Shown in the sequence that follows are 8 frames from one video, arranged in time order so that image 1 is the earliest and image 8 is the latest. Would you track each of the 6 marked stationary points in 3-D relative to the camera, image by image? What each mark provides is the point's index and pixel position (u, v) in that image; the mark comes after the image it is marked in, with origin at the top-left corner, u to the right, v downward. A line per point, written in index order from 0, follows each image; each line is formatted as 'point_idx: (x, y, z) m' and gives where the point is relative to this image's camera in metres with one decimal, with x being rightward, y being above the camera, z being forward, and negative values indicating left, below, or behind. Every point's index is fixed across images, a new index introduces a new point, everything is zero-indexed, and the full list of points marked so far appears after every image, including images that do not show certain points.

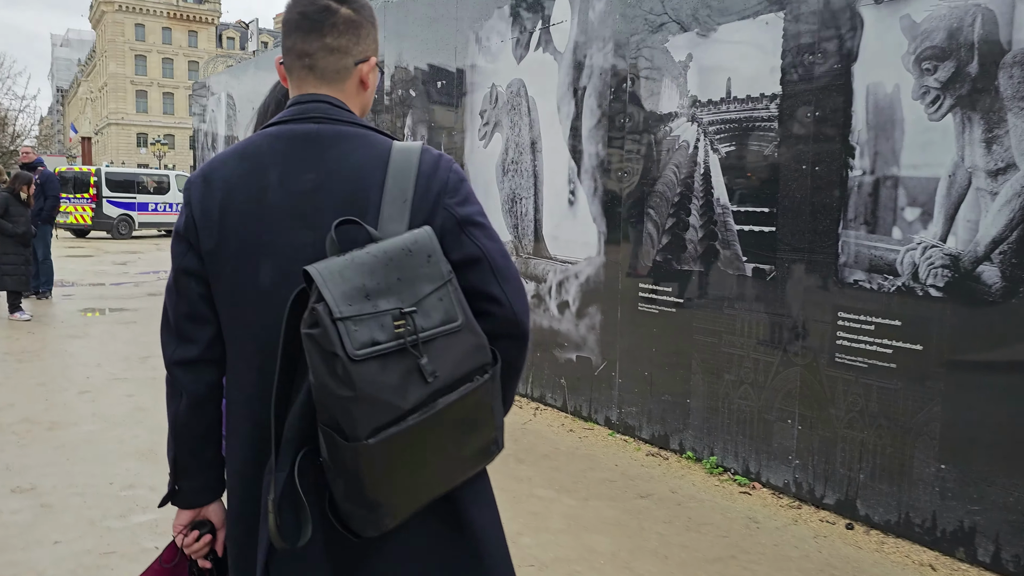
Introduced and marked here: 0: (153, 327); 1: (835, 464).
0: (-3.6, -0.4, +8.0) m
1: (+1.4, -0.8, +3.4) m
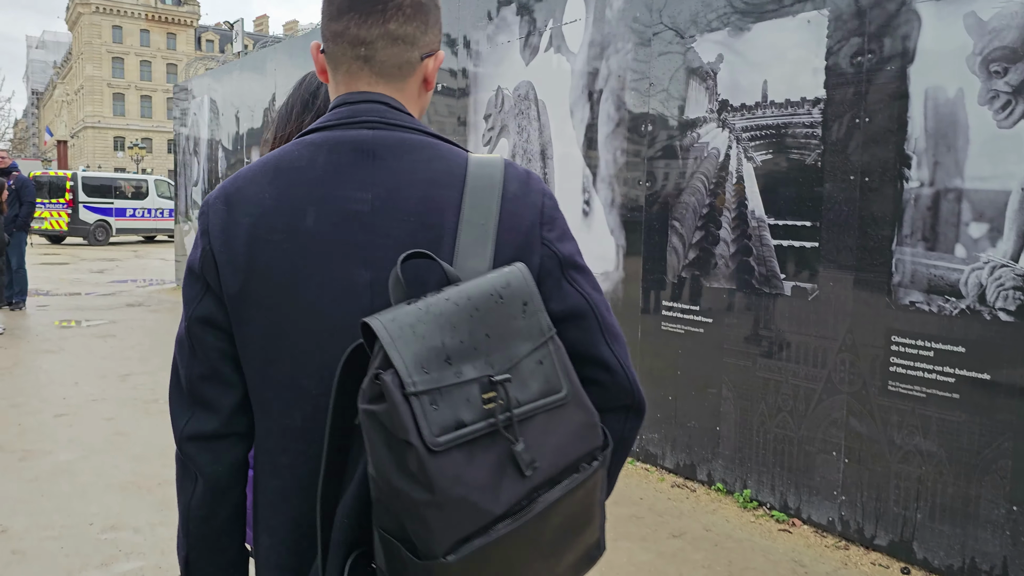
0: (-3.7, -0.5, +7.6) m
1: (+1.5, -0.8, +3.1) m
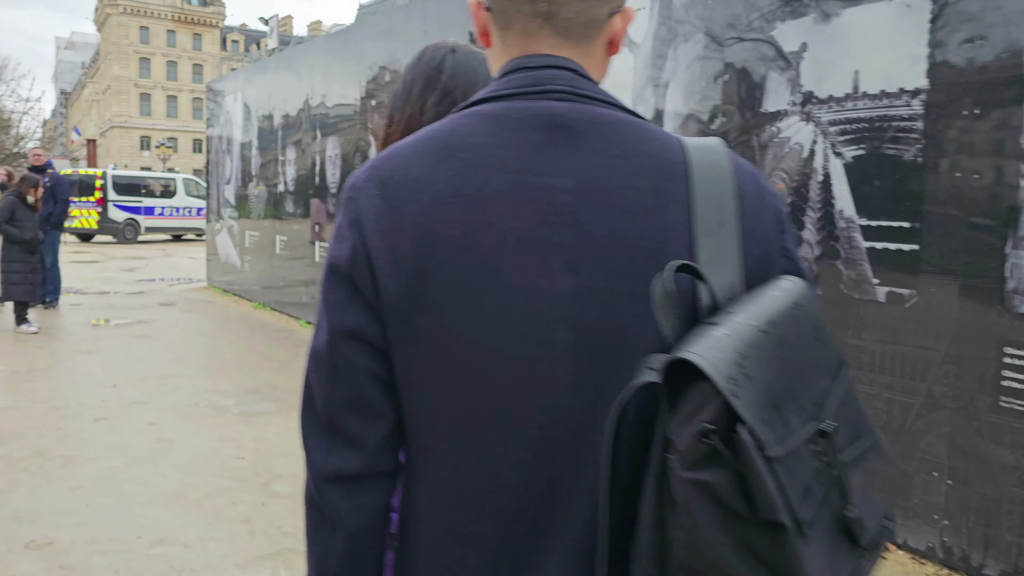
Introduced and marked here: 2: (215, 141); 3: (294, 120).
0: (-3.3, -0.5, +7.5) m
1: (+1.8, -0.9, +2.9) m
2: (-4.4, +2.2, +11.7) m
3: (-2.6, +2.0, +9.3) m
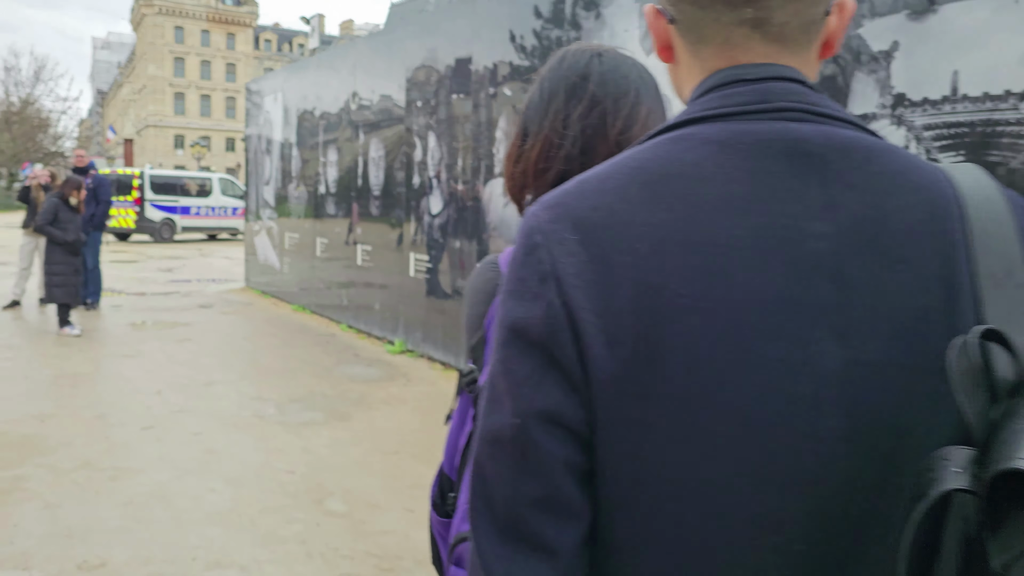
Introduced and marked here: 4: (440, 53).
0: (-2.9, -0.5, +7.5) m
1: (+2.0, -0.9, +2.6) m
2: (-3.8, +2.2, +11.7) m
3: (-2.1, +1.9, +9.2) m
4: (-0.7, +2.1, +7.0) m
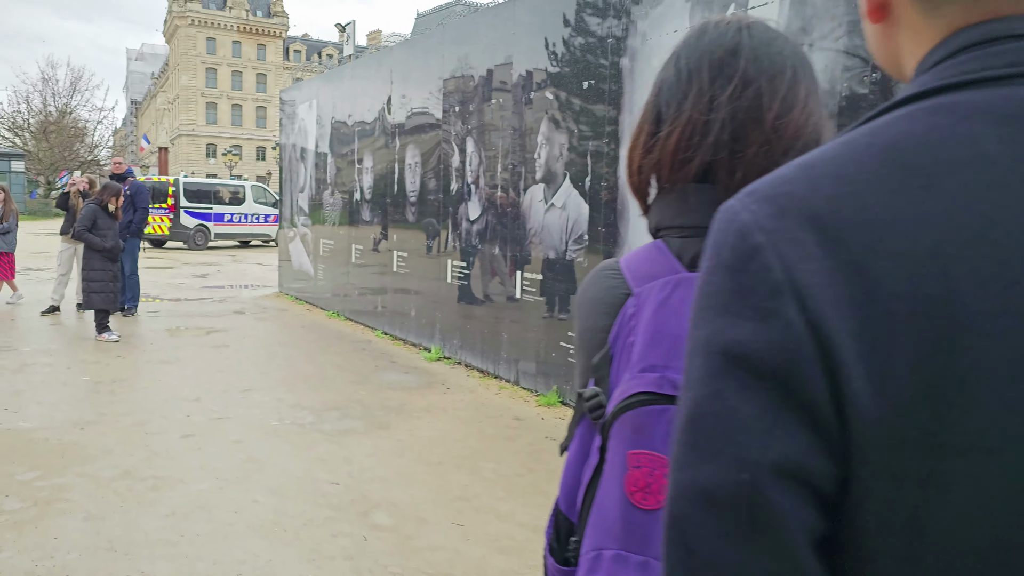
0: (-2.5, -0.6, +7.4) m
1: (+2.2, -1.0, +2.4) m
2: (-3.3, +2.1, +11.7) m
3: (-1.7, +1.9, +9.1) m
4: (-0.3, +2.0, +6.9) m
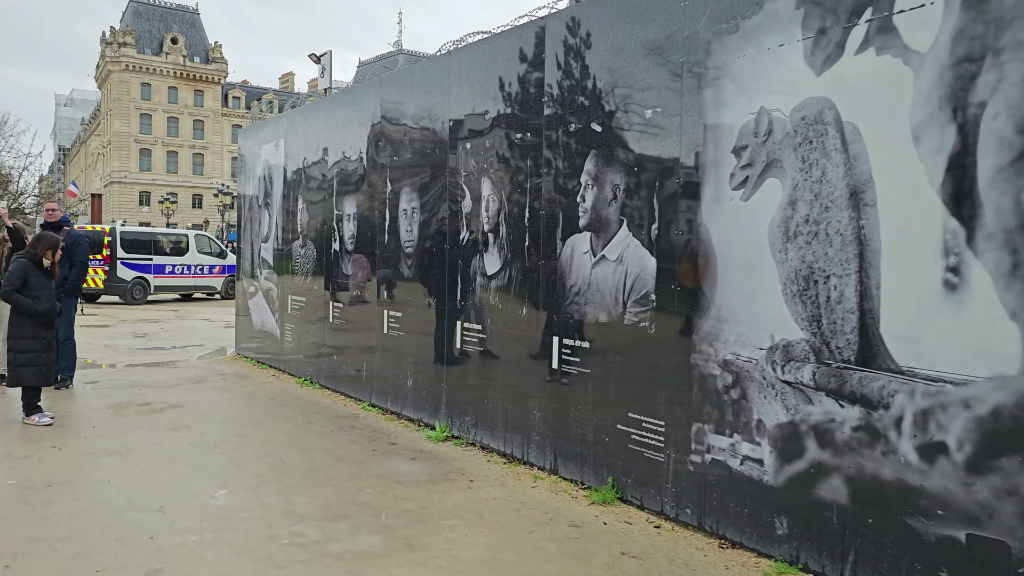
0: (-2.3, -1.1, +6.1) m
1: (+2.7, -1.2, +1.5) m
2: (-3.5, +1.3, +10.5) m
3: (-1.7, +1.2, +8.1) m
4: (-0.1, +1.5, +5.9) m
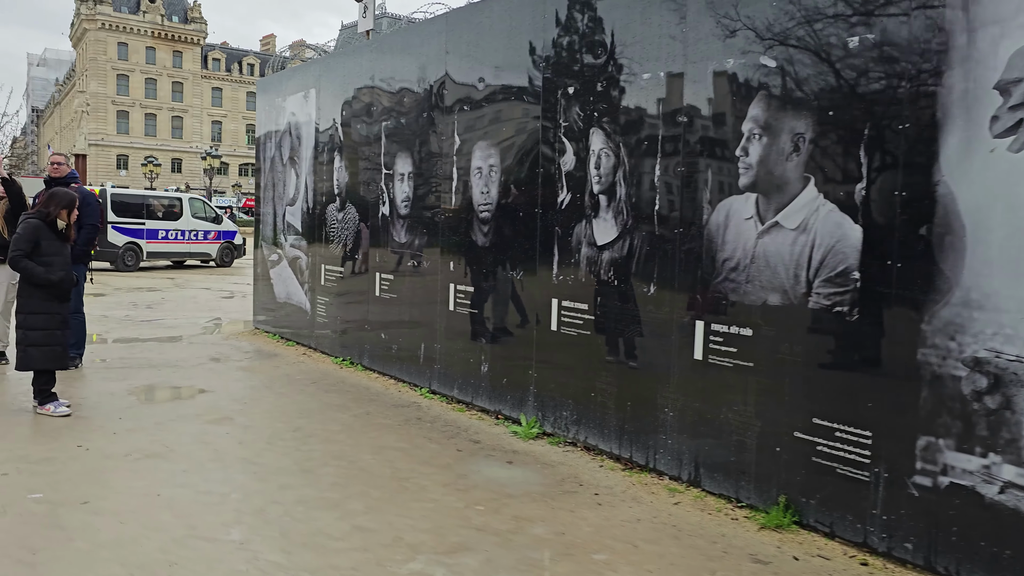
0: (-1.6, -0.9, +5.2) m
1: (+3.5, -1.2, +0.7) m
2: (-2.9, +1.6, +9.4) m
3: (-1.0, +1.5, +7.0) m
4: (+0.6, +1.7, +4.9) m
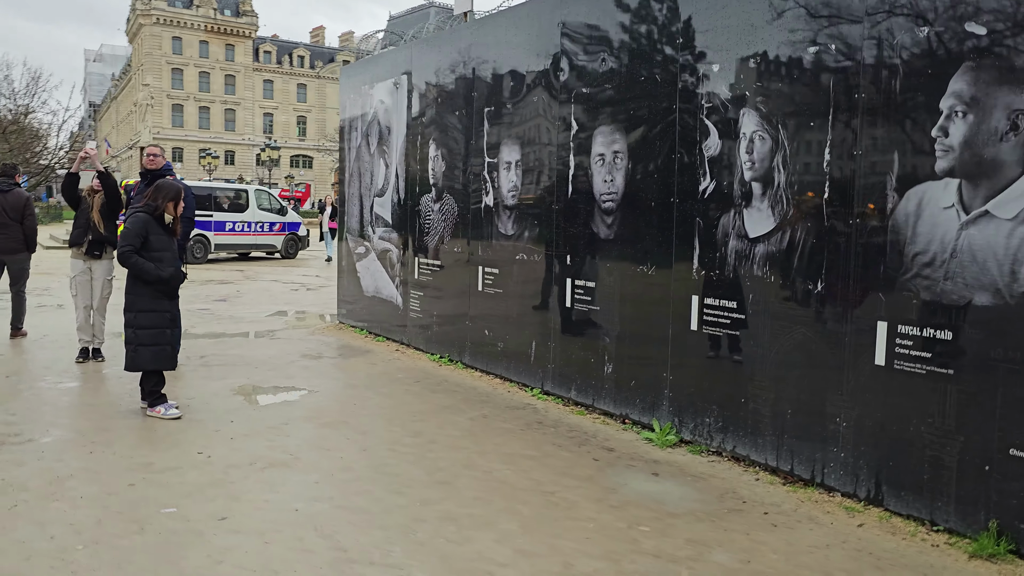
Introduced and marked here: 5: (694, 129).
0: (-0.8, -0.9, +4.9) m
1: (+4.1, -1.2, +0.1) m
2: (-1.8, +1.7, +9.2) m
3: (-0.1, +1.5, +6.7) m
4: (+1.4, +1.7, +4.5) m
5: (+1.1, +1.0, +4.9) m
